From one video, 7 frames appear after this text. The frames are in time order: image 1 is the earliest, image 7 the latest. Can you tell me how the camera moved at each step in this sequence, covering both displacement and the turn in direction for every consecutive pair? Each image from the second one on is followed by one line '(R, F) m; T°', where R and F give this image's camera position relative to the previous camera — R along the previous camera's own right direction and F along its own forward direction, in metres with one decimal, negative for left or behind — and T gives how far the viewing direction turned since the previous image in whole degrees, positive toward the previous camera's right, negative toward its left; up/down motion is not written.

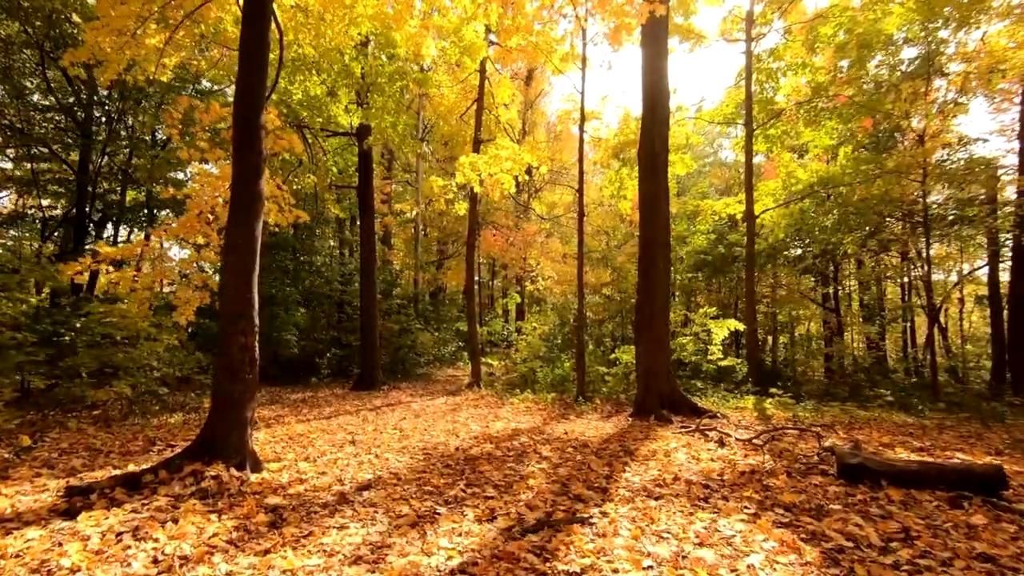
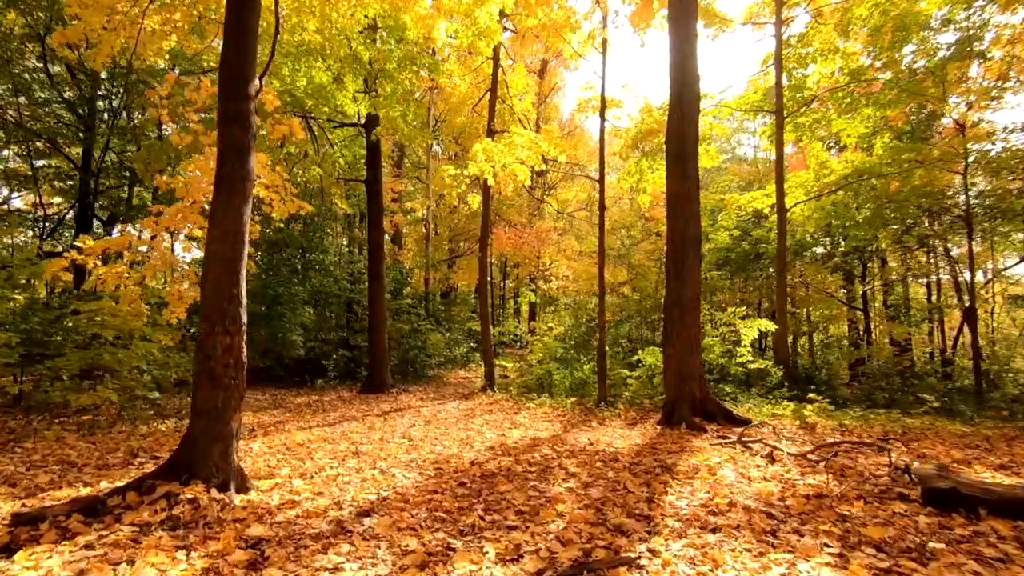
(-0.1, +0.6) m; -1°
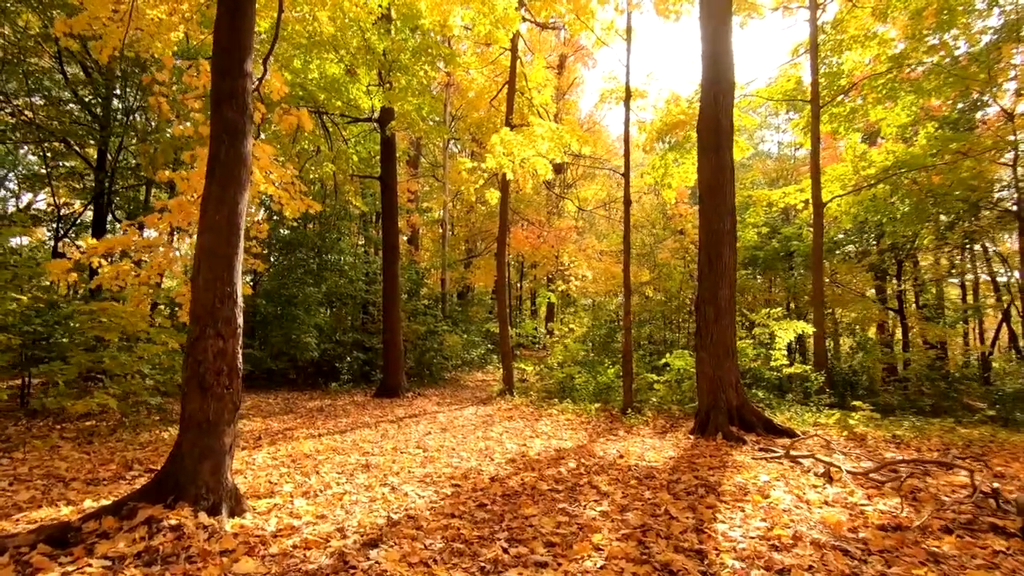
(-0.1, +0.5) m; -2°
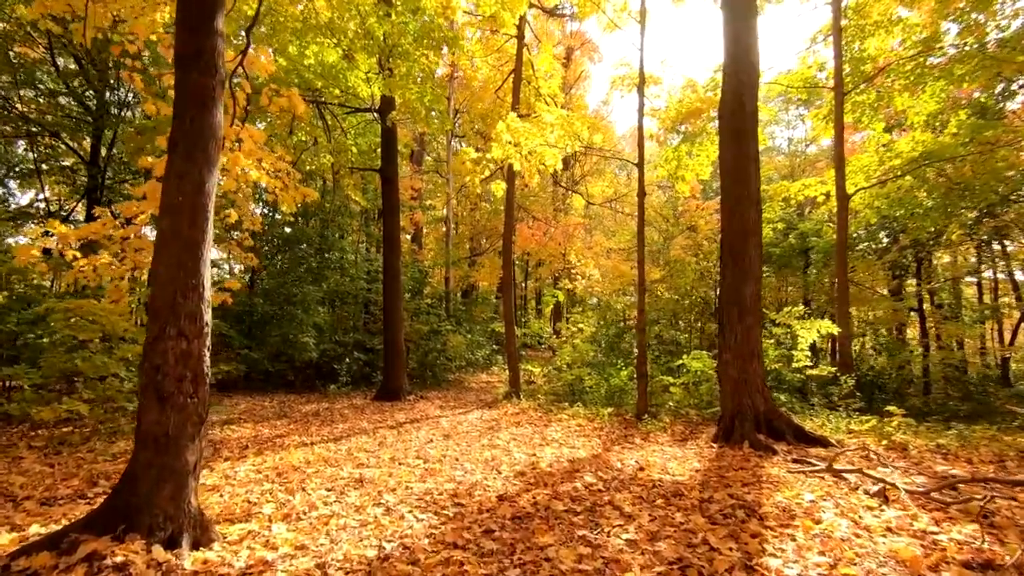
(0.0, +0.5) m; 0°
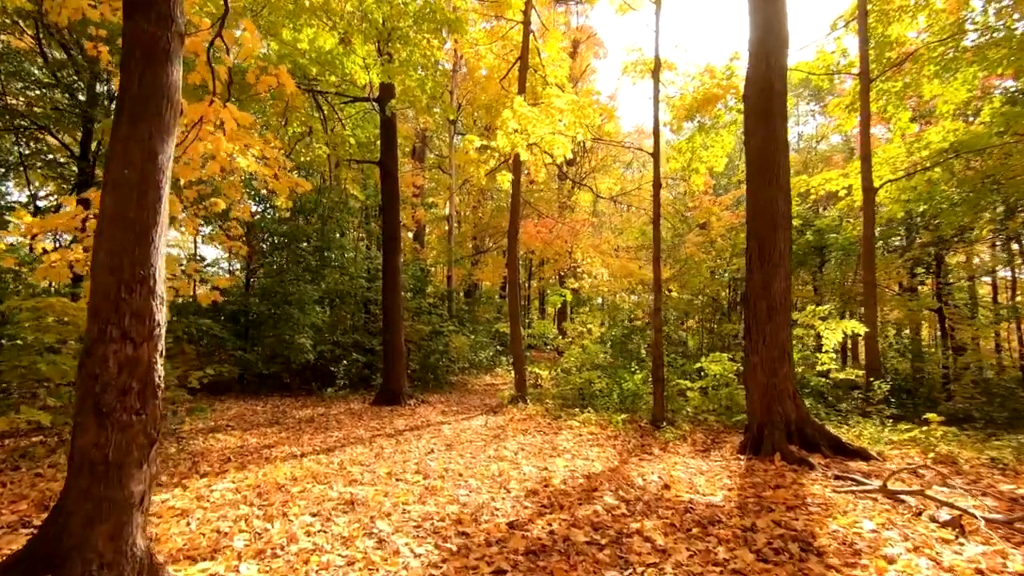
(-0.1, +0.5) m; 0°
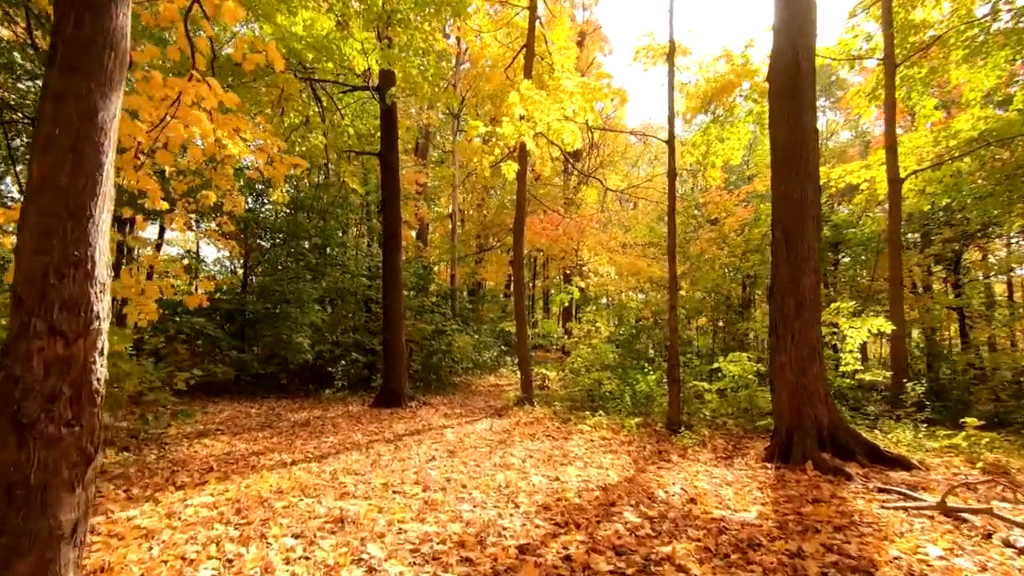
(0.0, +0.4) m; 0°
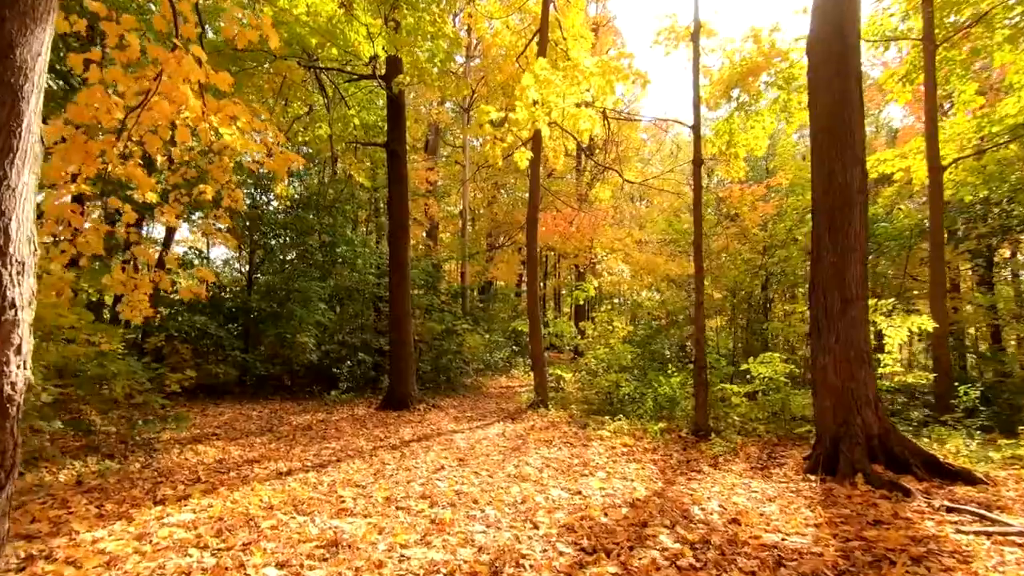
(-0.1, +0.5) m; -1°
